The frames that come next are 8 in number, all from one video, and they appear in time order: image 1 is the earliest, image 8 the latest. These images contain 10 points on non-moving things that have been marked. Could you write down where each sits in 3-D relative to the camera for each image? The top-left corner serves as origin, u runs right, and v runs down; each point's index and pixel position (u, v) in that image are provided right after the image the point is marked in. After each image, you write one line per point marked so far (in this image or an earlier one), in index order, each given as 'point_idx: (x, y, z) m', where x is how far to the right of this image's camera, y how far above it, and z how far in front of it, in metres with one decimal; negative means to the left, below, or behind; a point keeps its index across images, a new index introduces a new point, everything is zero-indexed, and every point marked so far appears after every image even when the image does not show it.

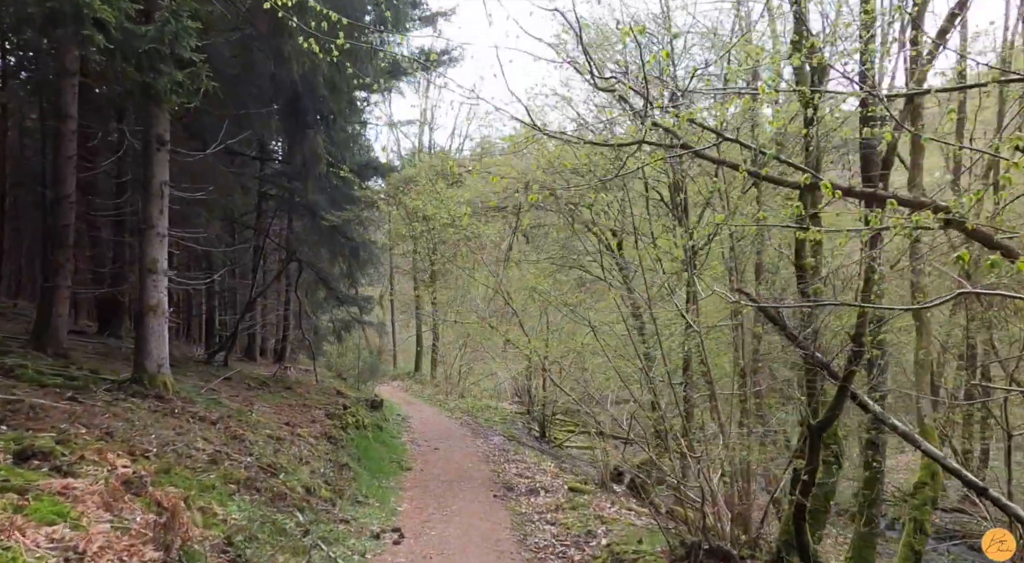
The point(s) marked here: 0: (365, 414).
0: (-2.6, -2.4, +16.0) m
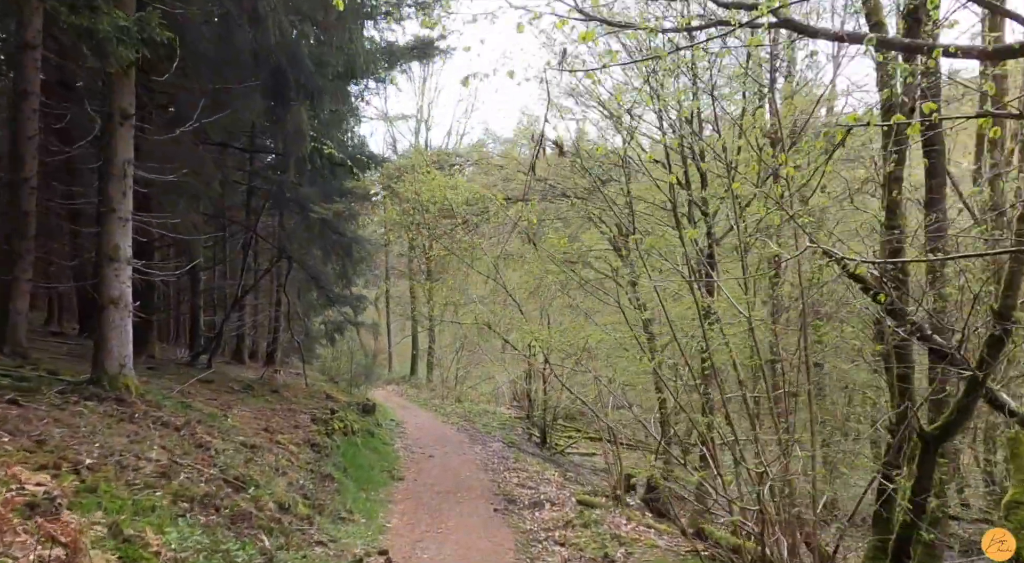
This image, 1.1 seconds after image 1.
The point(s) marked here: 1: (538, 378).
0: (-2.6, -2.3, +15.1) m
1: (+0.6, -2.1, +19.7) m
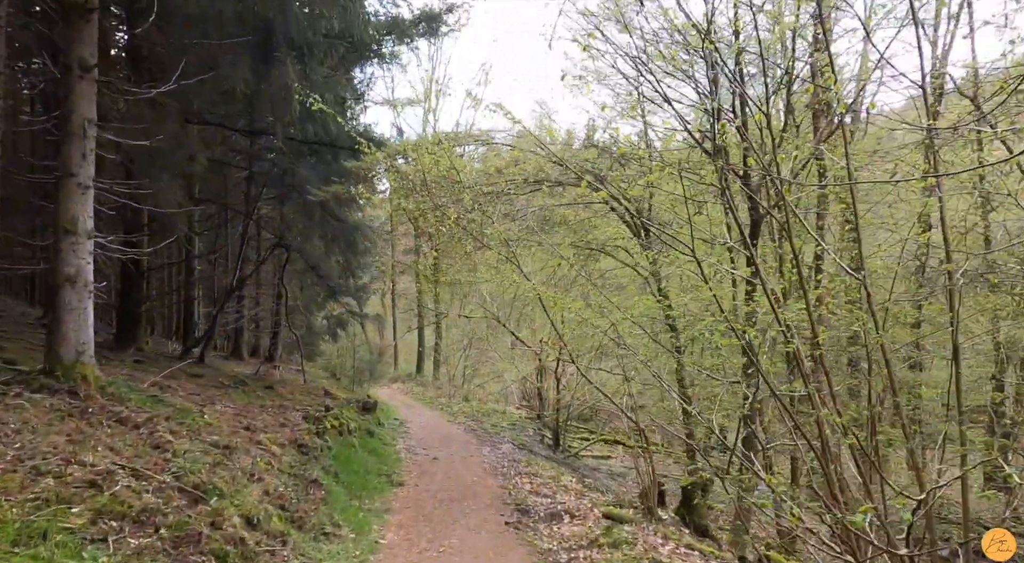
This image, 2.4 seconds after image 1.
0: (-2.4, -2.1, +14.0) m
1: (+0.8, -1.9, +18.6) m
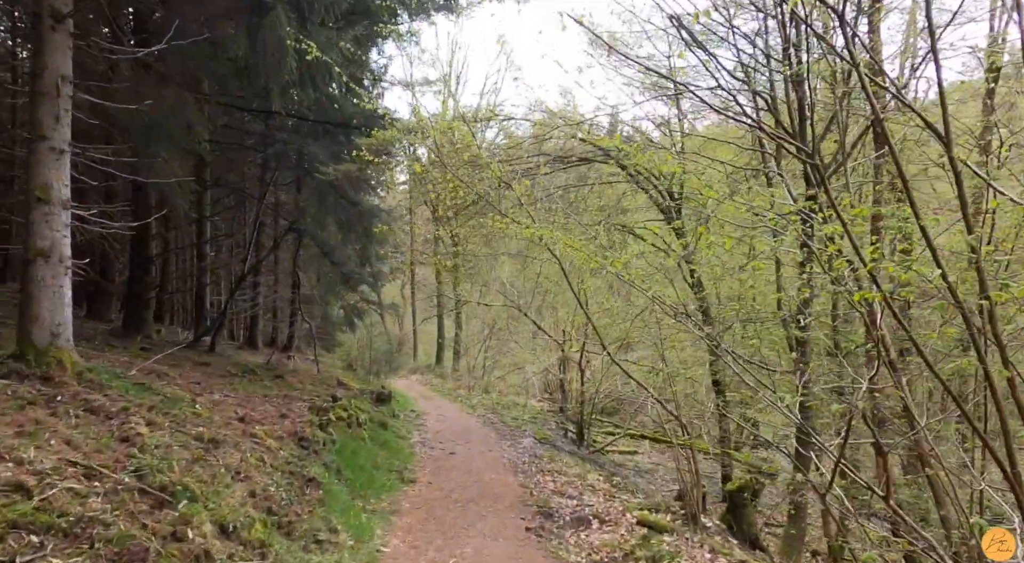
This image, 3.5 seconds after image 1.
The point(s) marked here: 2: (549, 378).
0: (-2.1, -1.9, +13.2) m
1: (+1.2, -1.7, +17.7) m
2: (+0.8, -2.0, +19.3) m
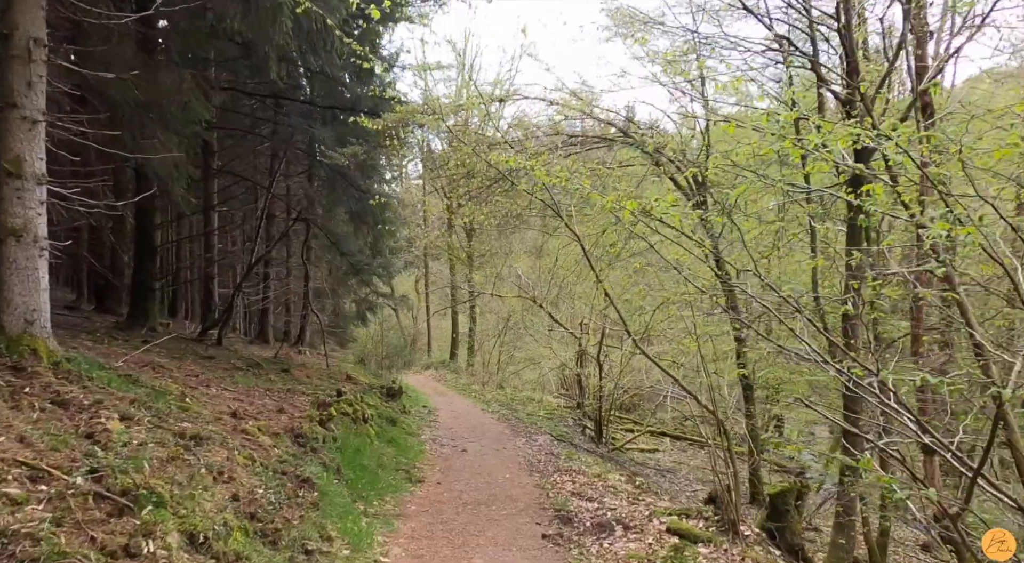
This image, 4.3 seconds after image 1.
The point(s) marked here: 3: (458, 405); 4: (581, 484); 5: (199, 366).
0: (-1.9, -1.7, +12.6) m
1: (+1.5, -1.5, +17.1) m
2: (+1.1, -1.9, +18.7) m
3: (-1.1, -2.6, +19.0) m
4: (+0.8, -2.4, +10.7) m
5: (-3.9, -1.1, +11.5) m
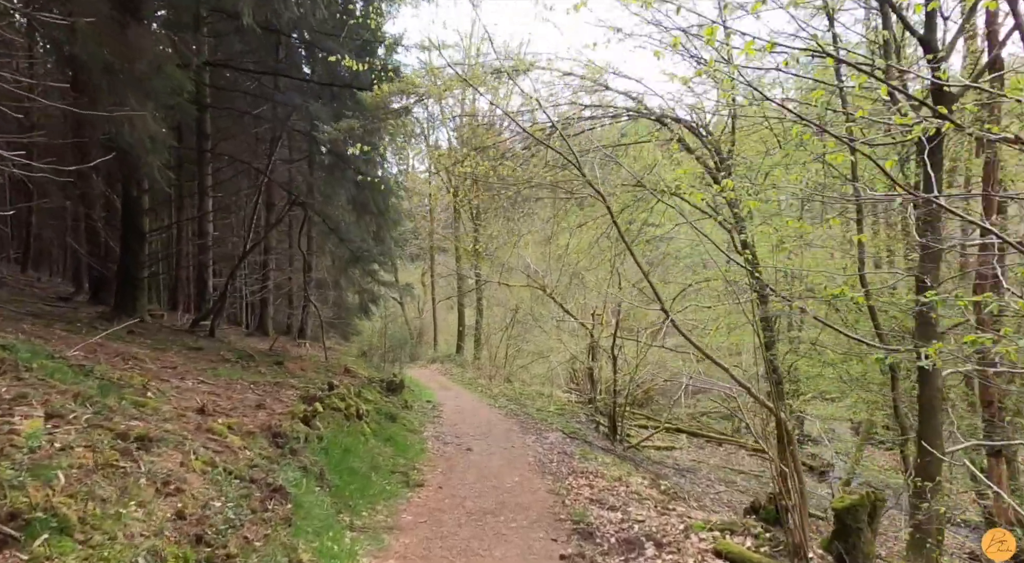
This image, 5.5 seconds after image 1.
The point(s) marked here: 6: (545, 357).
0: (-1.8, -1.5, +11.7) m
1: (+1.6, -1.3, +16.1) m
2: (+1.3, -1.6, +17.7) m
3: (-1.0, -2.4, +18.0) m
4: (+0.9, -2.2, +9.8) m
5: (-3.8, -0.9, +10.5) m
6: (+0.7, -1.6, +19.7) m
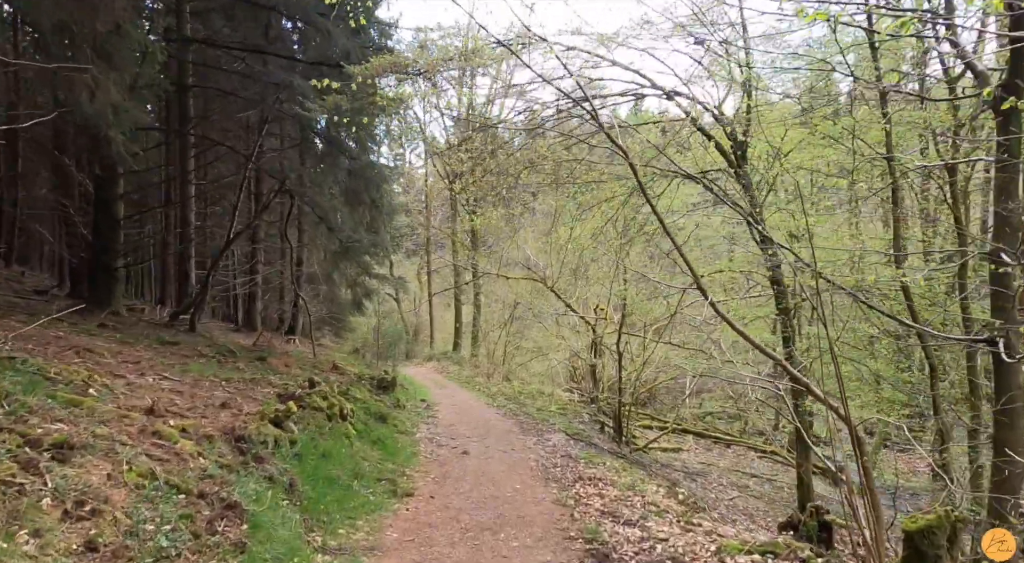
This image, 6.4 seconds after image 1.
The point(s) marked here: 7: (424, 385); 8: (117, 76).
0: (-1.8, -1.4, +10.8) m
1: (+1.6, -1.2, +15.3) m
2: (+1.2, -1.5, +16.9) m
3: (-1.0, -2.2, +17.2) m
4: (+0.9, -2.1, +8.9) m
5: (-3.8, -0.7, +9.7) m
6: (+0.7, -1.5, +18.8) m
7: (-1.9, -2.1, +19.1) m
8: (-4.1, +2.2, +9.8) m
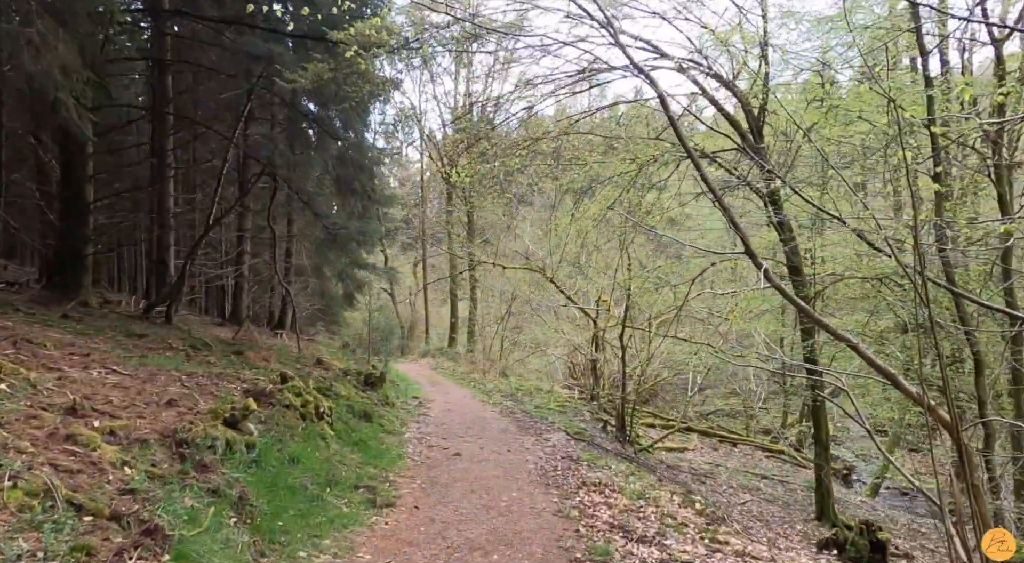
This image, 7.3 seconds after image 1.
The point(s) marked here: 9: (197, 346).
0: (-1.8, -1.2, +9.9) m
1: (+1.6, -1.0, +14.4) m
2: (+1.2, -1.3, +16.0) m
3: (-1.1, -2.1, +16.3) m
4: (+0.9, -1.9, +8.1) m
5: (-3.9, -0.6, +8.8) m
6: (+0.6, -1.3, +18.0) m
7: (-2.0, -2.0, +18.3) m
8: (-4.2, +2.4, +8.9) m
9: (-3.6, -0.8, +10.4) m
